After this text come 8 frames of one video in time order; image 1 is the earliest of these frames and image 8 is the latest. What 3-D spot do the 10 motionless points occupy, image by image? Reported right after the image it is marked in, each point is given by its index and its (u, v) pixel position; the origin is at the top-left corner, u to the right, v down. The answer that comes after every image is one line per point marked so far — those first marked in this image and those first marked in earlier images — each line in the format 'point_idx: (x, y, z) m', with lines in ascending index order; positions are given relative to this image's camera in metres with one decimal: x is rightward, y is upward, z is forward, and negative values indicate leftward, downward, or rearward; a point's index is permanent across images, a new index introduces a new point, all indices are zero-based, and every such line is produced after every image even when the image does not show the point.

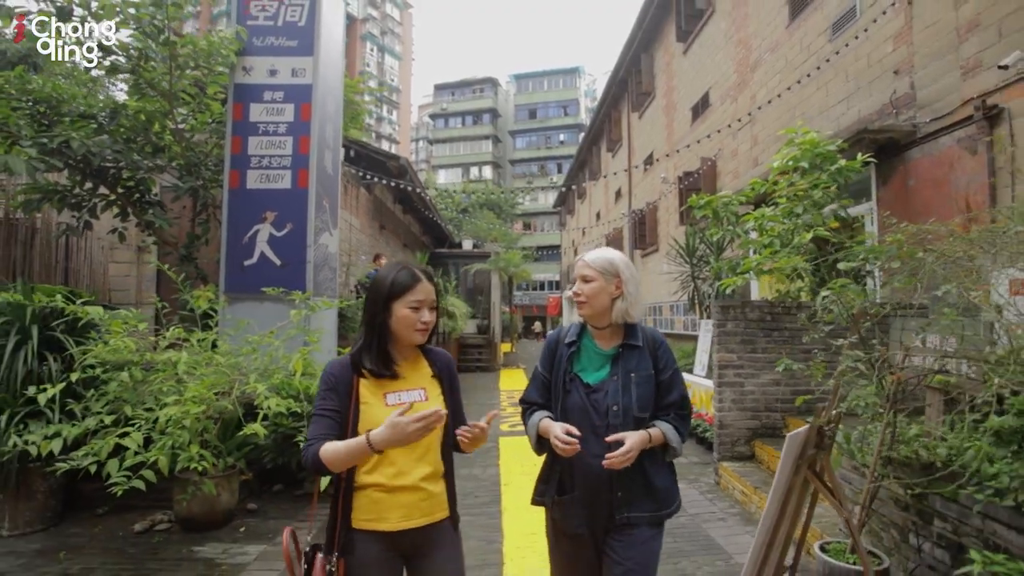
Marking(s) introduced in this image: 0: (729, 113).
0: (+4.6, +3.7, +11.0) m
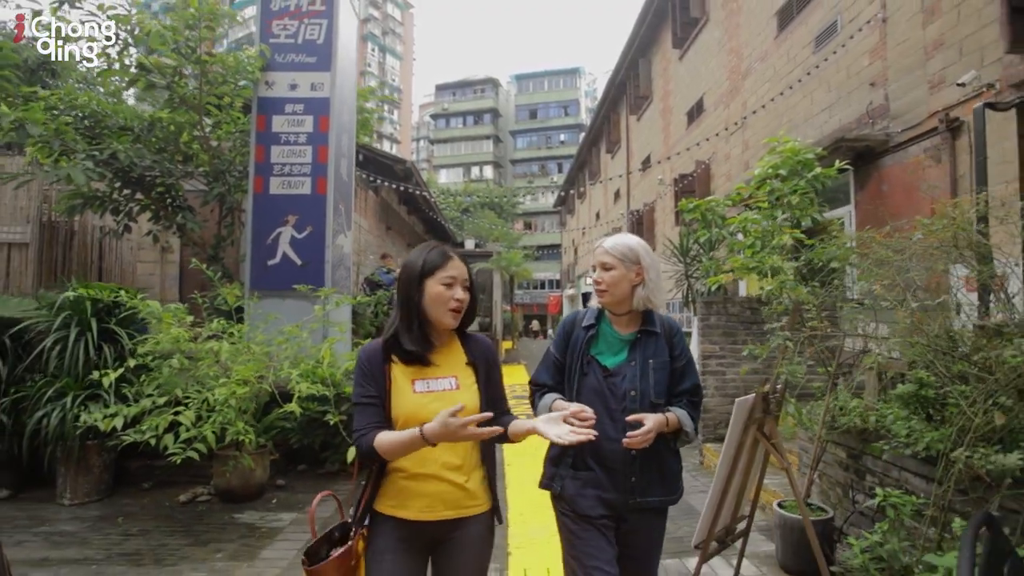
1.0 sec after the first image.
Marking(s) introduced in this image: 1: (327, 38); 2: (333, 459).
0: (+4.6, +3.7, +11.5) m
1: (-2.3, +3.0, +6.4) m
2: (-1.7, -1.7, +5.1) m
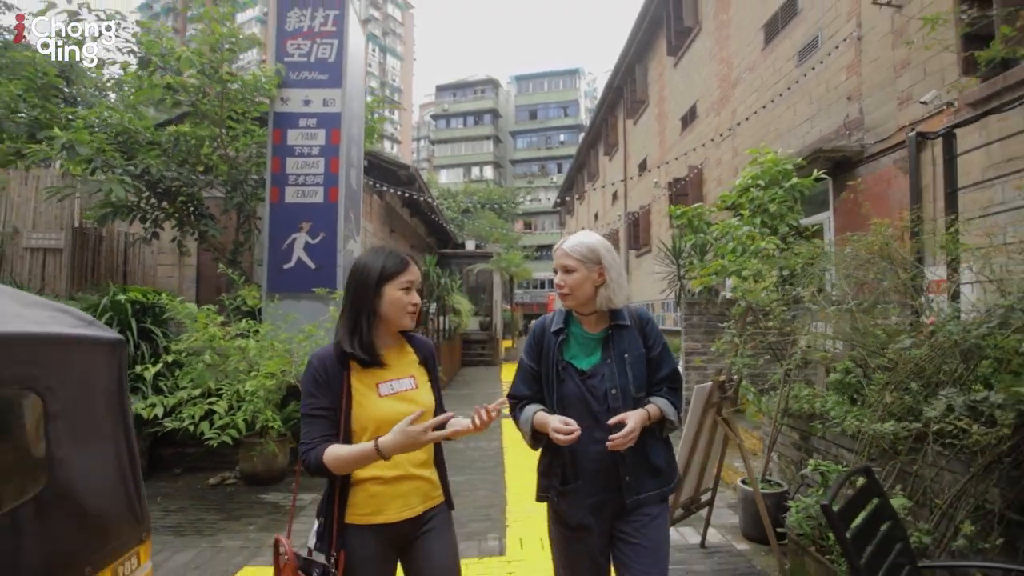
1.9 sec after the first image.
0: (+4.6, +3.7, +11.9) m
1: (-2.3, +3.0, +6.8) m
2: (-1.8, -1.7, +5.5) m
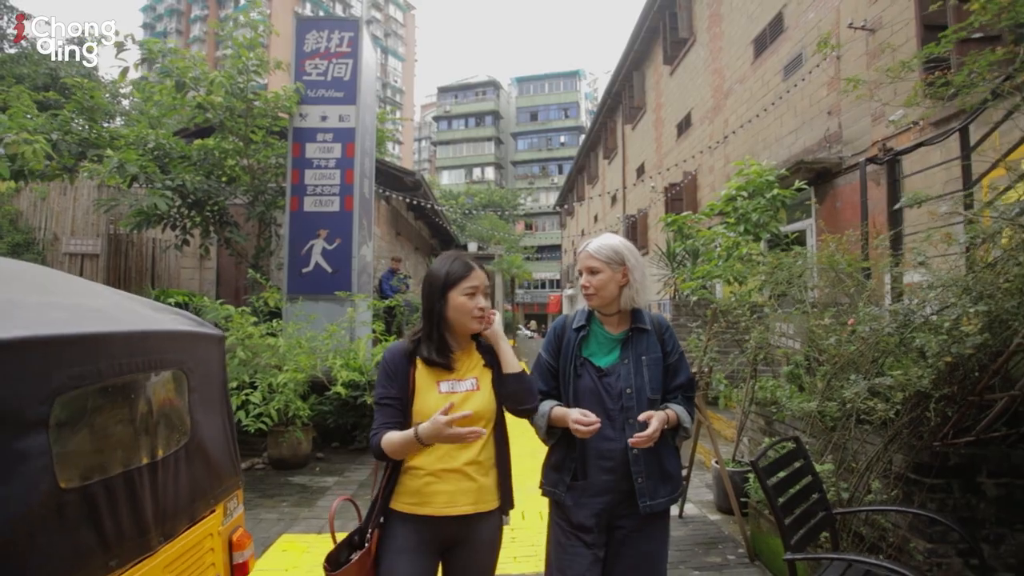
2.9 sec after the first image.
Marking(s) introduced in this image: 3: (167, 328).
0: (+4.6, +3.7, +12.5) m
1: (-2.2, +3.0, +7.4) m
2: (-1.7, -1.7, +6.1) m
3: (-1.2, -0.1, +1.8) m
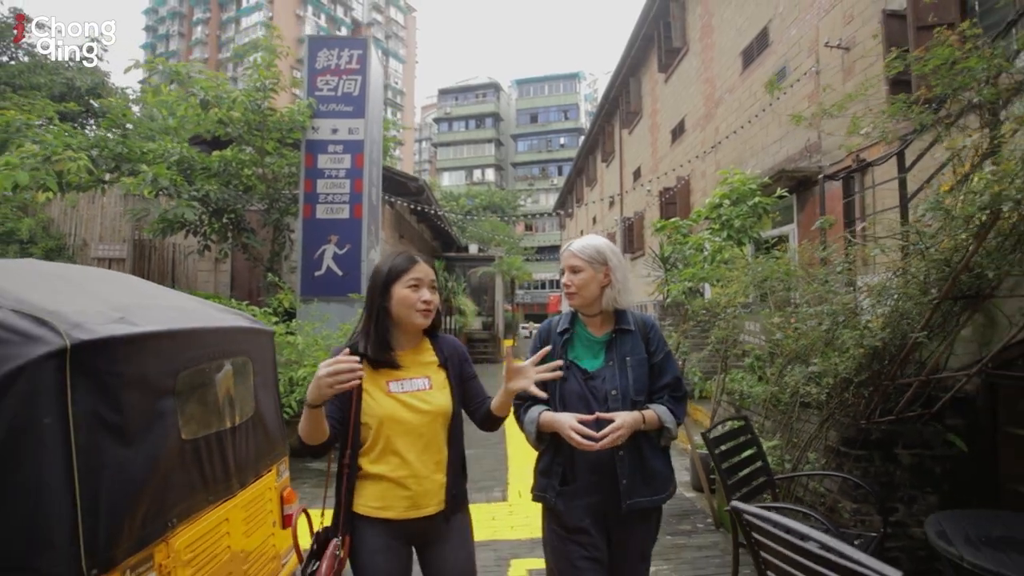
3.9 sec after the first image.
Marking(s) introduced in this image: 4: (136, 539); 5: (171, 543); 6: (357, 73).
0: (+4.6, +3.7, +13.0) m
1: (-2.3, +3.0, +7.9) m
2: (-1.7, -1.7, +6.6) m
3: (-1.2, -0.2, +2.3) m
4: (-1.1, -0.7, +1.6) m
5: (-1.1, -0.8, +1.7) m
6: (-2.3, +3.2, +7.9) m
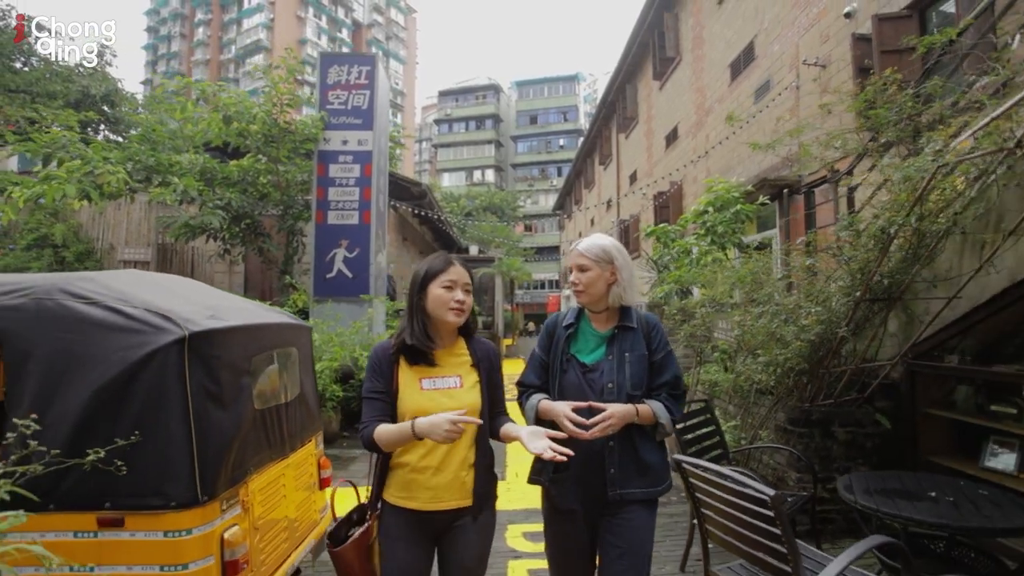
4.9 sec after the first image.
0: (+4.6, +3.6, +13.5) m
1: (-2.3, +2.9, +8.4) m
2: (-1.8, -1.8, +7.1) m
3: (-1.2, -0.2, +2.8) m
4: (-1.1, -0.8, +2.1) m
5: (-1.1, -0.8, +2.3) m
6: (-2.4, +3.2, +8.4) m
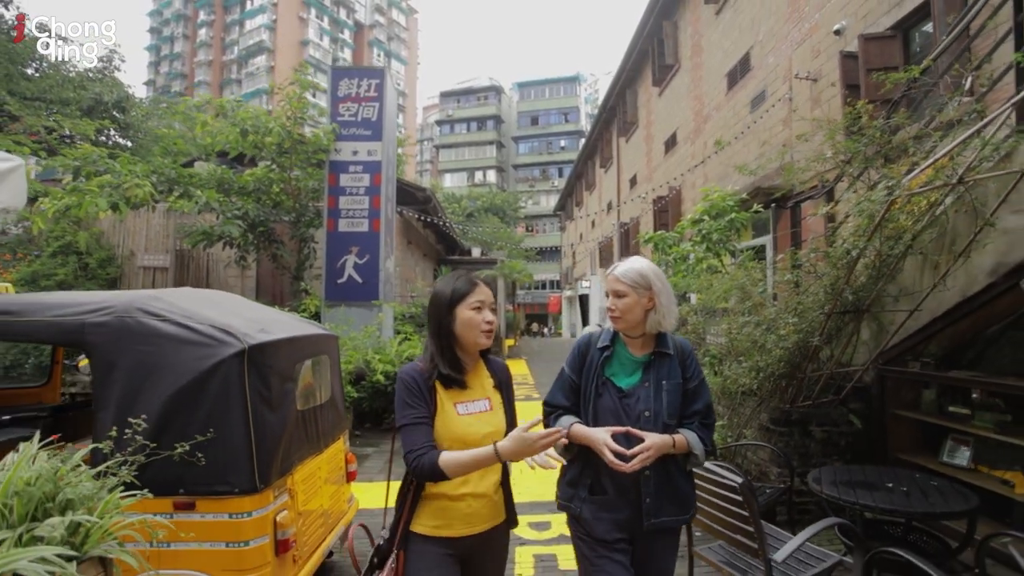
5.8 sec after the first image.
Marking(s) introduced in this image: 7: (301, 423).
0: (+4.7, +3.6, +13.8) m
1: (-2.2, +2.9, +8.8) m
2: (-1.7, -1.8, +7.5) m
3: (-1.2, -0.3, +3.2) m
4: (-1.1, -0.8, +2.4) m
5: (-1.1, -0.9, +2.6) m
6: (-2.3, +3.1, +8.8) m
7: (-1.1, -0.7, +2.8) m
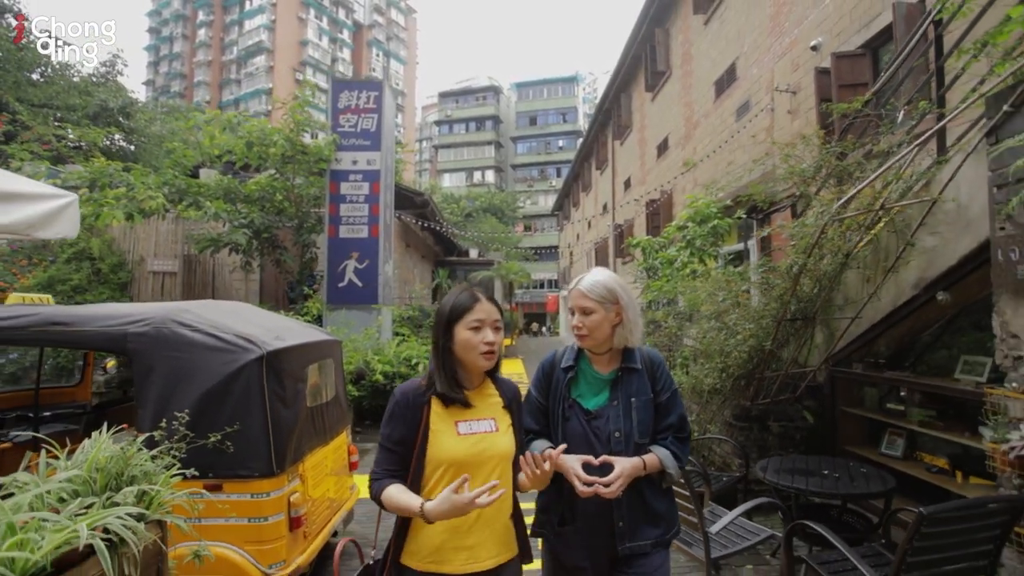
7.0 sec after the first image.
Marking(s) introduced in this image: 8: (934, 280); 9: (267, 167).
0: (+4.5, +3.5, +14.2) m
1: (-2.3, +2.8, +9.2) m
2: (-1.8, -1.9, +7.9) m
3: (-1.3, -0.3, +3.6) m
4: (-1.2, -0.9, +2.8) m
5: (-1.2, -1.0, +3.0) m
6: (-2.4, +3.1, +9.2) m
7: (-1.2, -0.8, +3.2) m
8: (+2.6, 0.0, +3.2) m
9: (-4.3, +2.3, +8.9) m
